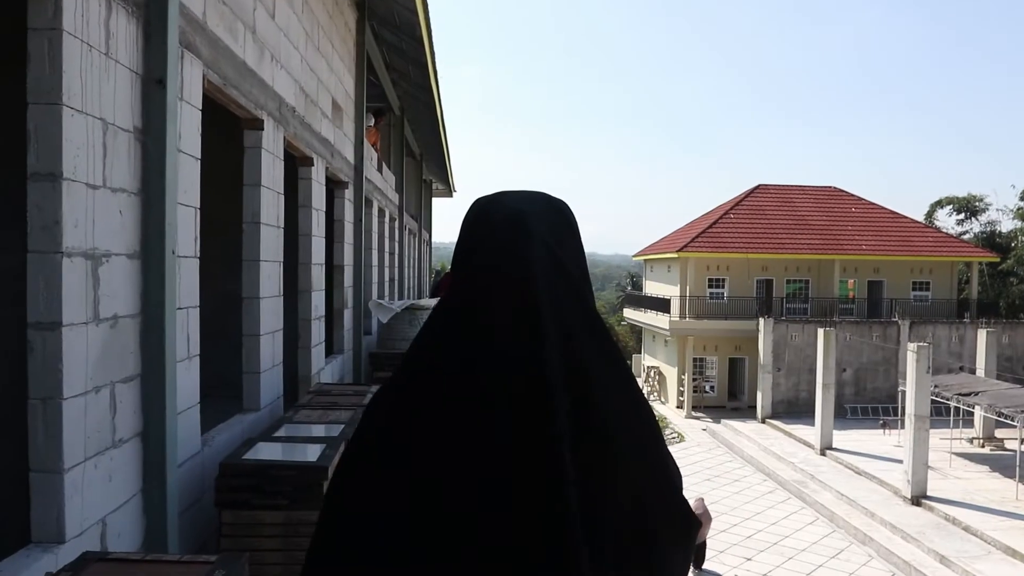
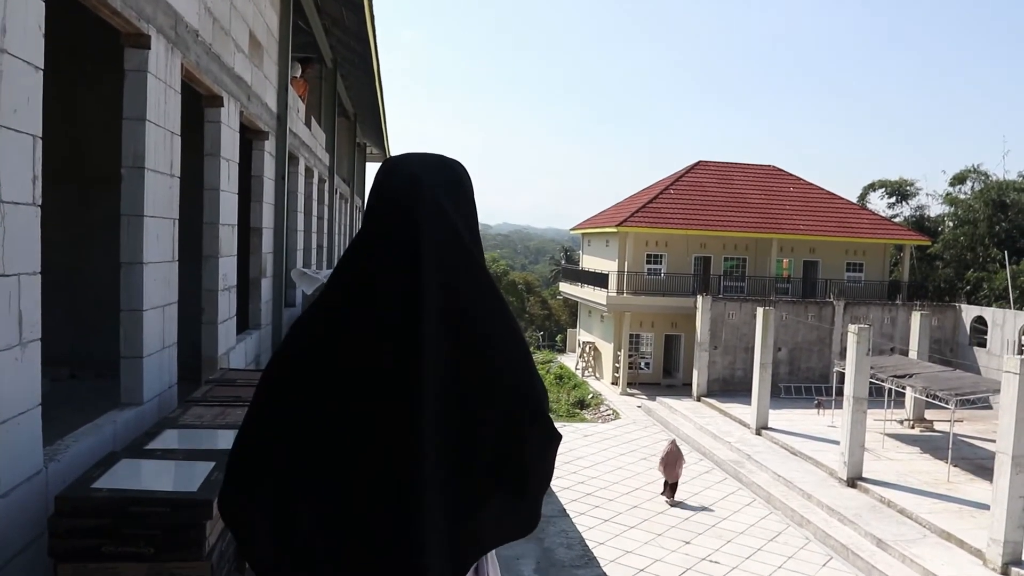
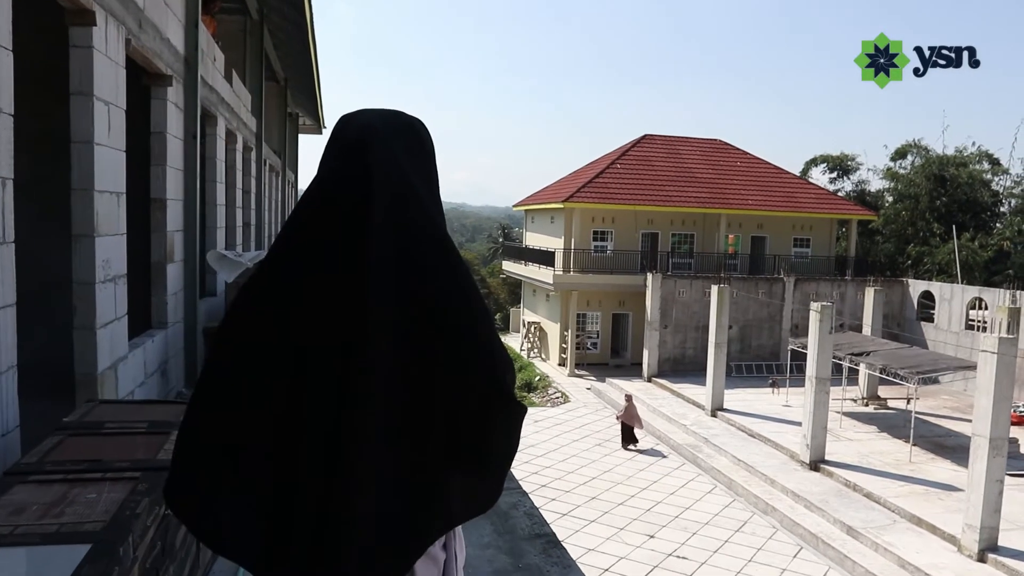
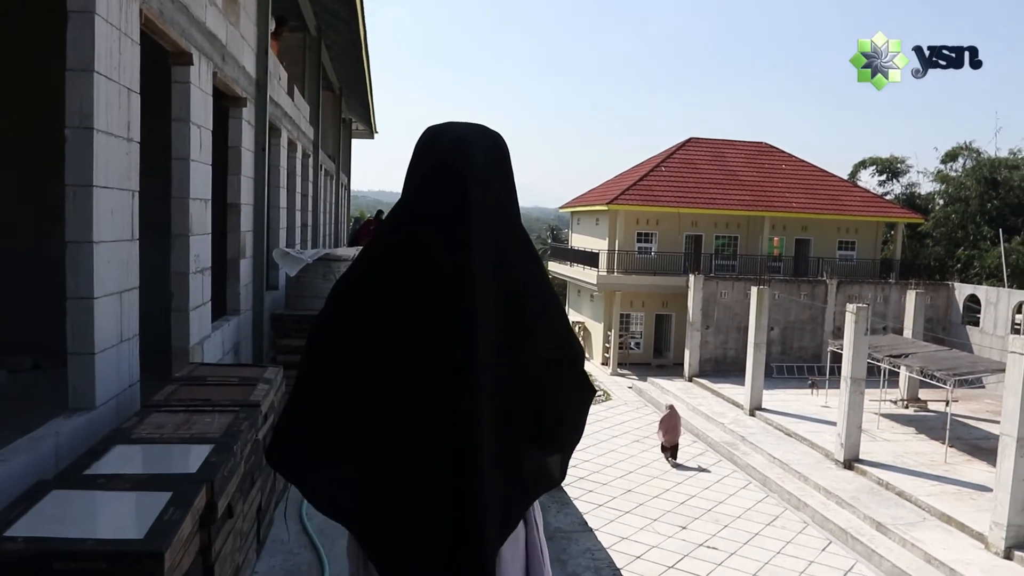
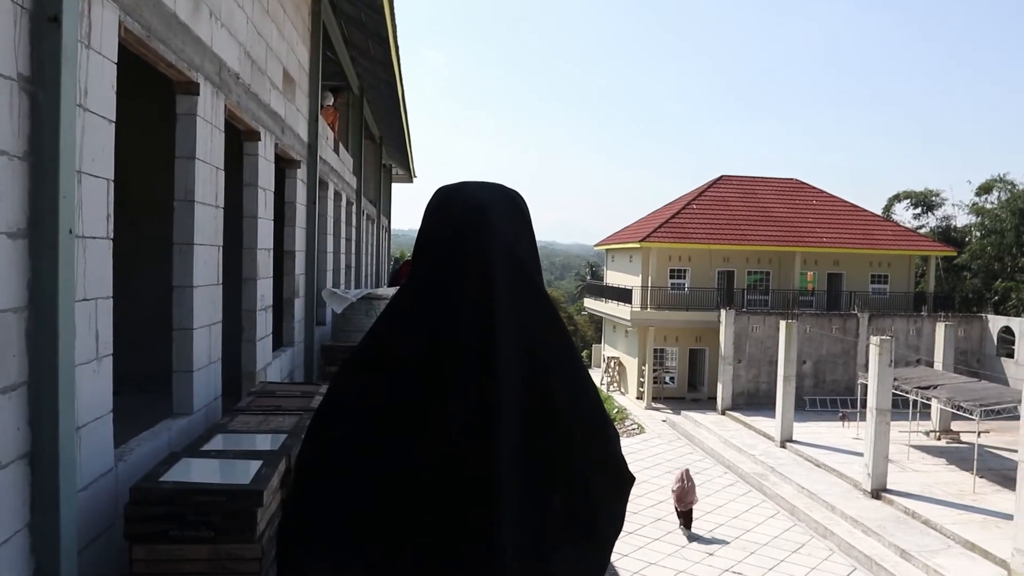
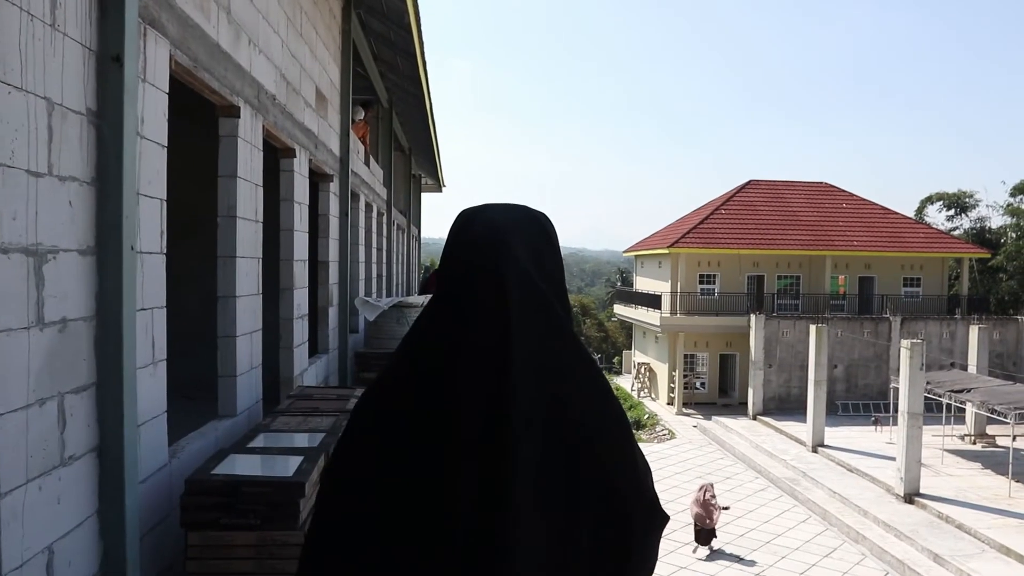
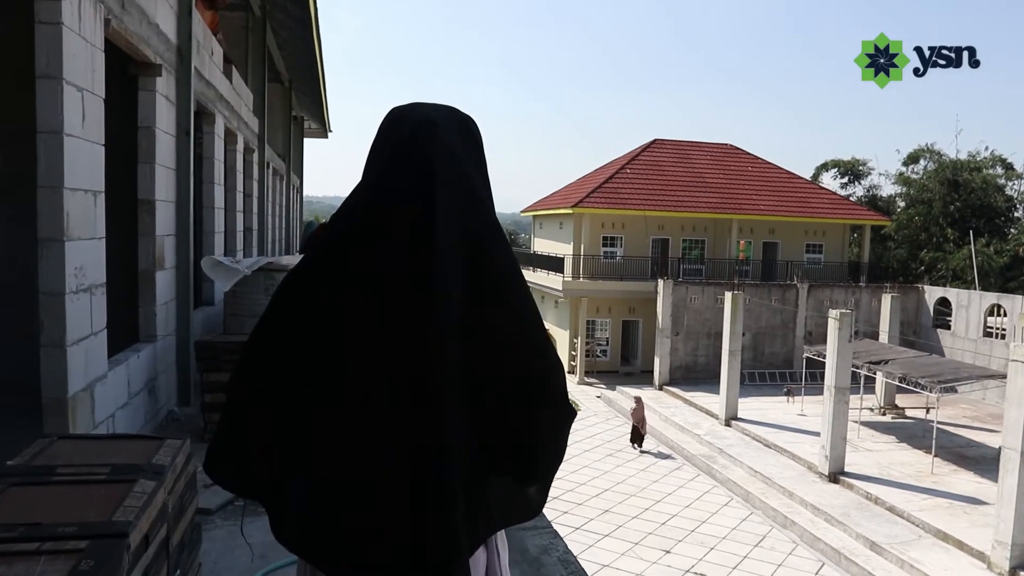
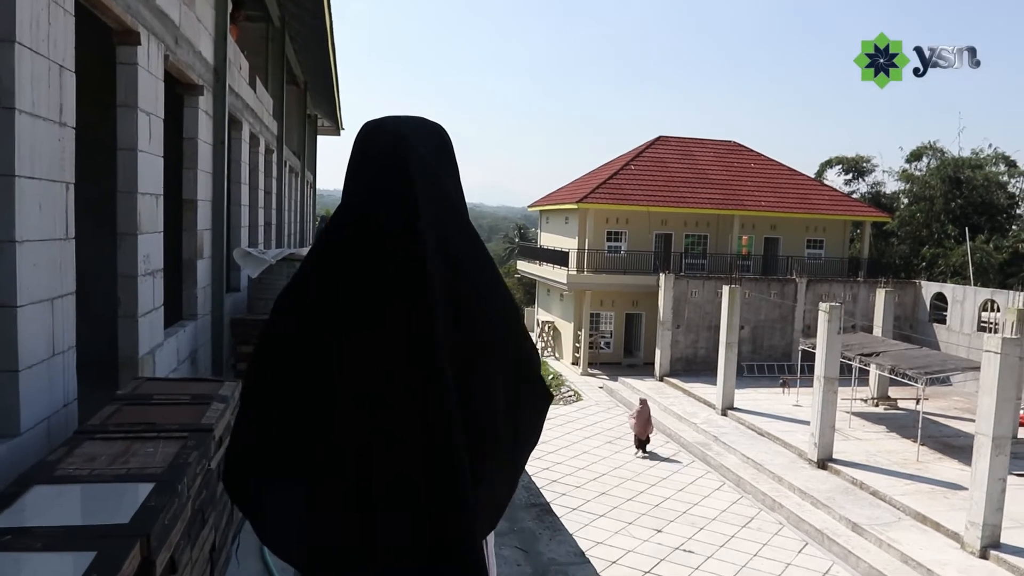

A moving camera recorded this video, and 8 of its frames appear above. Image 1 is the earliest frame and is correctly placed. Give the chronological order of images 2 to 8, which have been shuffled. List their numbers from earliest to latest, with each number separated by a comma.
6, 5, 2, 4, 8, 3, 7
